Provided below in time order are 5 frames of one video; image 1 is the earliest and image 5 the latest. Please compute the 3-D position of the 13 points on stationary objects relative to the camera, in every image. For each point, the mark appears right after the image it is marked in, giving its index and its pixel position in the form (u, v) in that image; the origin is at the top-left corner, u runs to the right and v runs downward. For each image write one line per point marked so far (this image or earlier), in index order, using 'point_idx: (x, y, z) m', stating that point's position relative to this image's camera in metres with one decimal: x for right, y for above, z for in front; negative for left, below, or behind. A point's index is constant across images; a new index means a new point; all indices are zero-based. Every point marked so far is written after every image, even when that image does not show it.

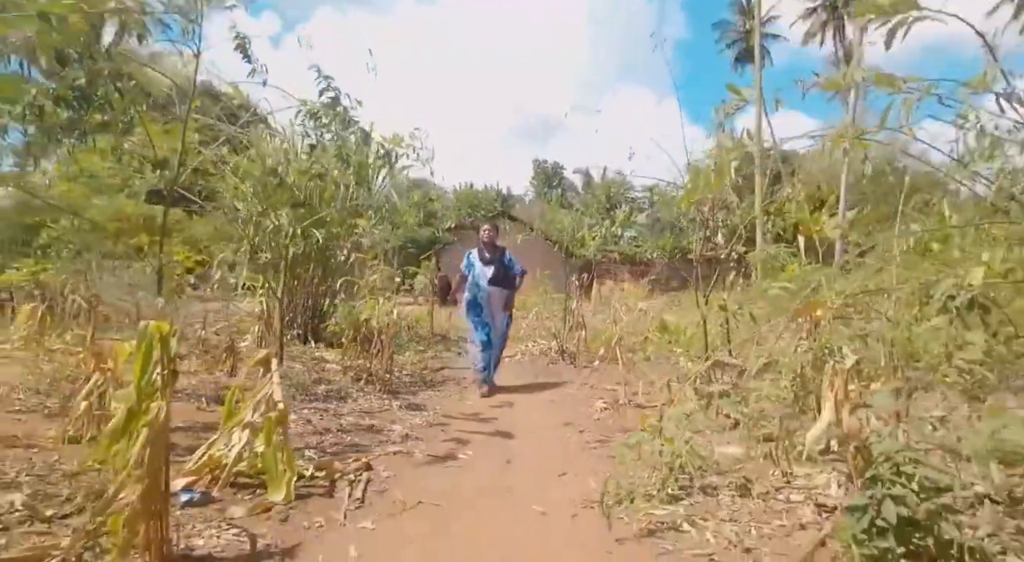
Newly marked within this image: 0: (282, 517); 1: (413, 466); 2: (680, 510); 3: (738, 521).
0: (-0.8, -0.8, +2.4) m
1: (-0.5, -0.8, +3.1) m
2: (+0.6, -0.8, +2.5) m
3: (+0.8, -0.8, +2.4) m
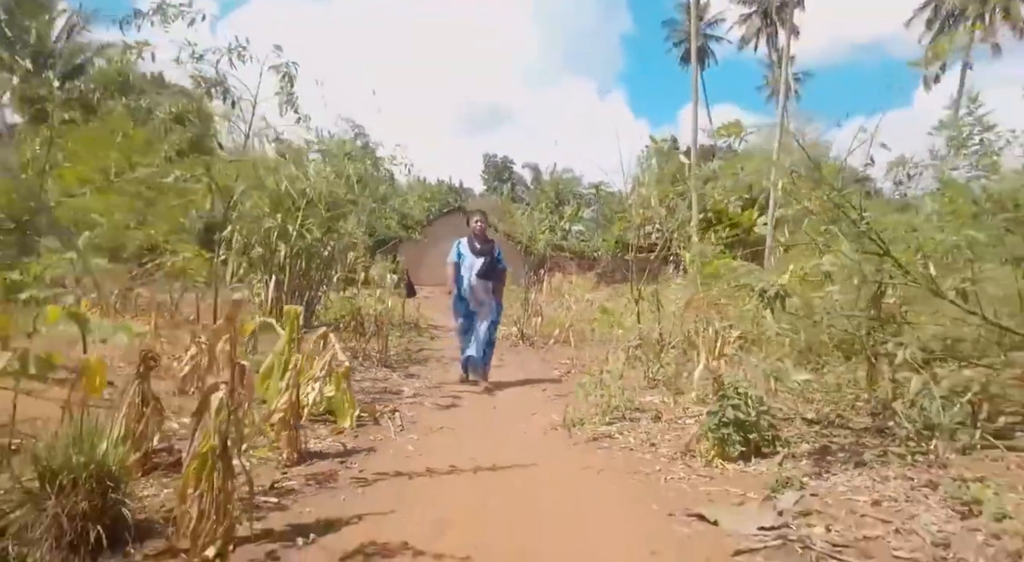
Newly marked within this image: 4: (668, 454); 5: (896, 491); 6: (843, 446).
0: (-0.8, -0.8, +3.6) m
1: (-0.5, -0.8, +4.4) m
2: (+0.6, -0.8, +3.8) m
3: (+0.7, -0.8, +3.7) m
4: (+0.7, -0.8, +3.3) m
5: (+1.4, -0.8, +2.6) m
6: (+1.5, -0.8, +3.3) m
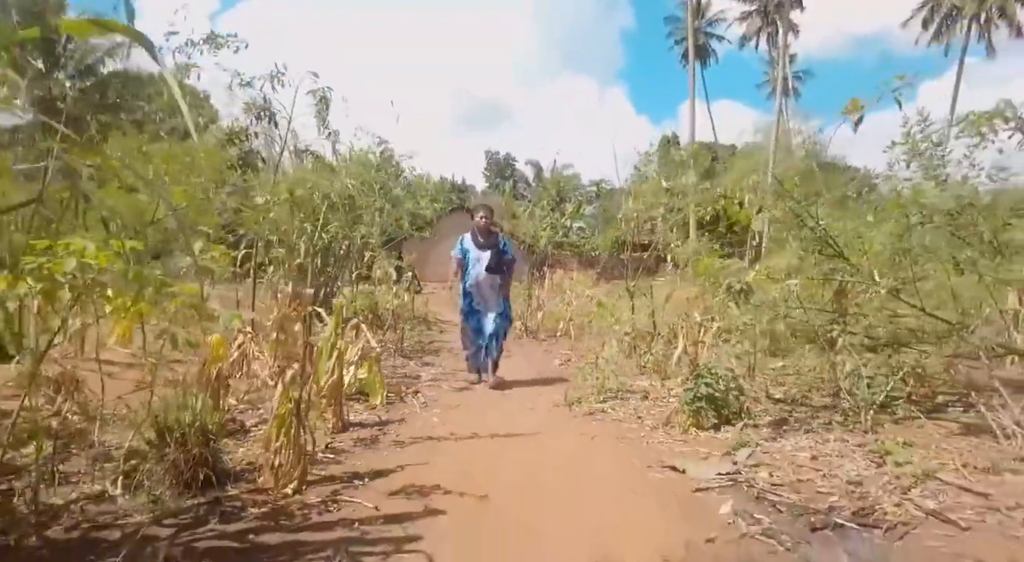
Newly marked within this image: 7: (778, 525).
0: (-0.8, -0.8, +4.2) m
1: (-0.5, -0.8, +5.0) m
2: (+0.6, -0.8, +4.4) m
3: (+0.8, -0.8, +4.3) m
4: (+0.8, -0.8, +3.9) m
5: (+1.5, -0.8, +3.2) m
6: (+1.6, -0.8, +3.9) m
7: (+0.9, -0.8, +2.3) m
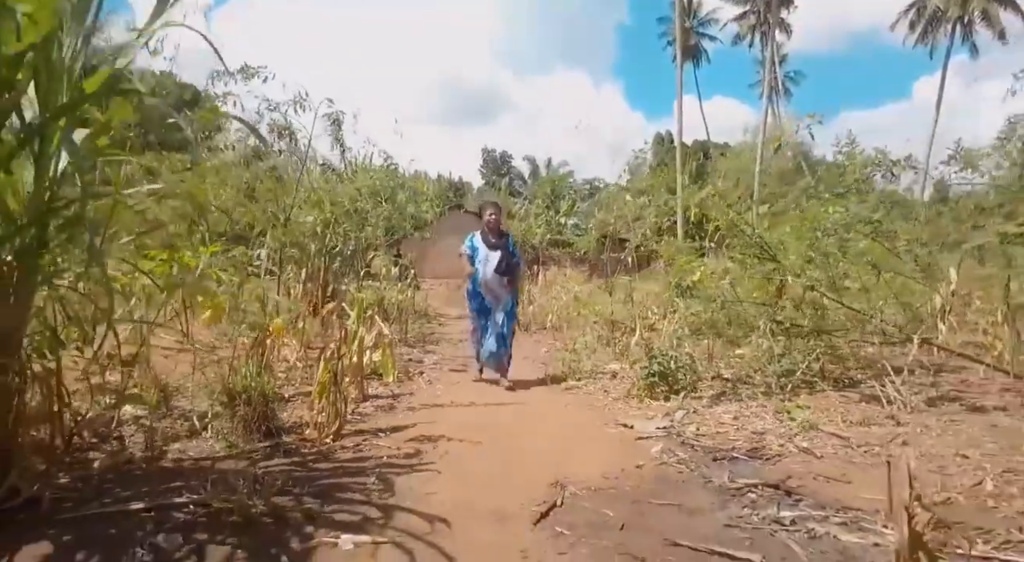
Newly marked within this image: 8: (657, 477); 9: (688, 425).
0: (-0.9, -0.8, +5.1) m
1: (-0.6, -0.8, +5.9) m
2: (+0.5, -0.8, +5.3) m
3: (+0.7, -0.8, +5.2) m
4: (+0.7, -0.8, +4.8) m
5: (+1.4, -0.8, +4.1) m
6: (+1.5, -0.8, +4.8) m
7: (+0.8, -0.8, +3.2) m
8: (+0.6, -0.8, +2.9) m
9: (+1.0, -0.8, +3.8) m
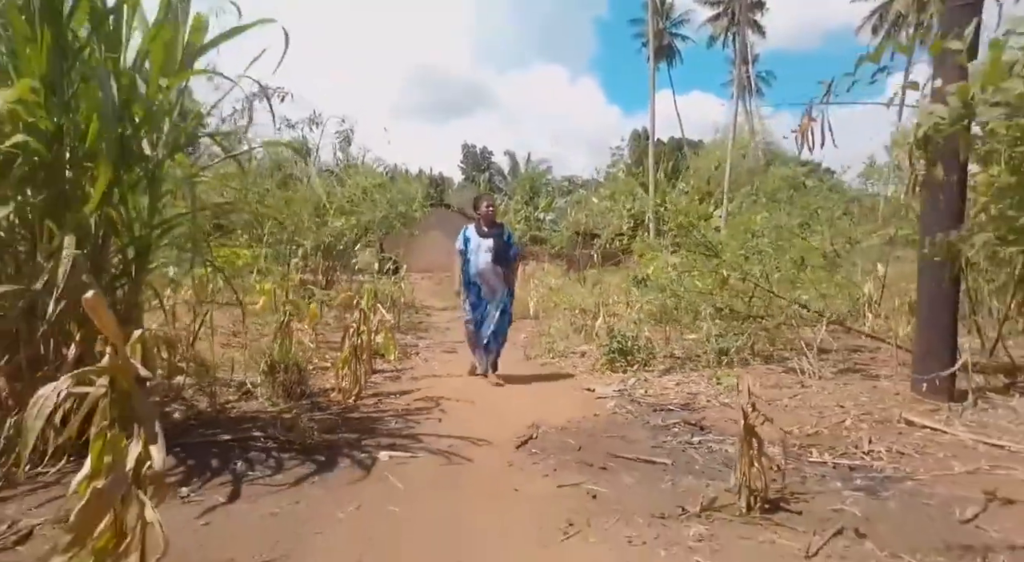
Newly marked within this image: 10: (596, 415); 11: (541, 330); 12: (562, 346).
0: (-1.0, -0.7, +6.0) m
1: (-0.7, -0.7, +6.8) m
2: (+0.4, -0.7, +6.2) m
3: (+0.6, -0.7, +6.2) m
4: (+0.6, -0.7, +5.8) m
5: (+1.3, -0.7, +5.1) m
6: (+1.4, -0.7, +5.7) m
7: (+0.7, -0.8, +4.1) m
8: (+0.5, -0.8, +3.9) m
9: (+0.9, -0.7, +4.8) m
10: (+0.5, -0.8, +4.0) m
11: (+0.3, -0.6, +8.6) m
12: (+0.5, -0.6, +6.5) m
